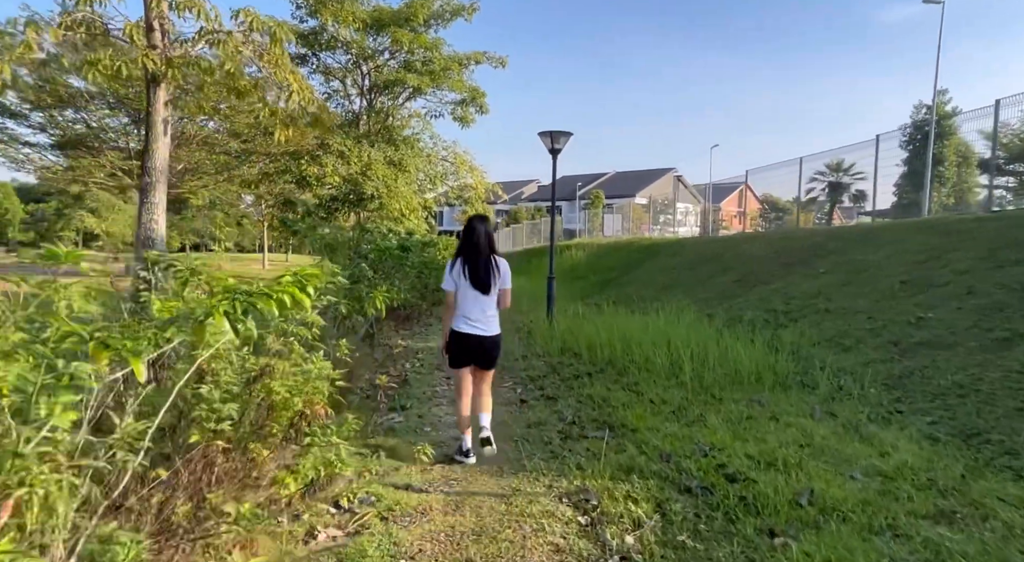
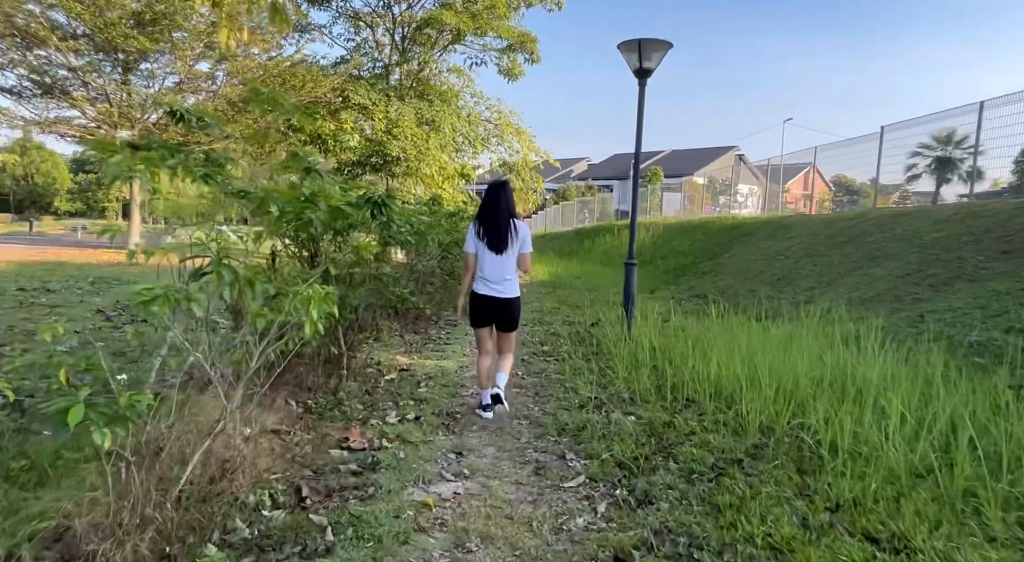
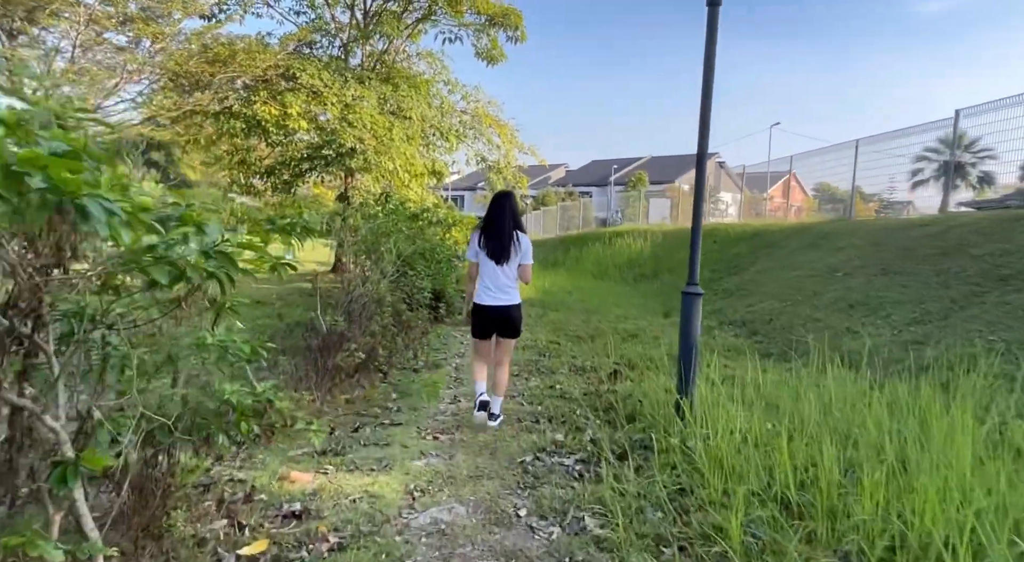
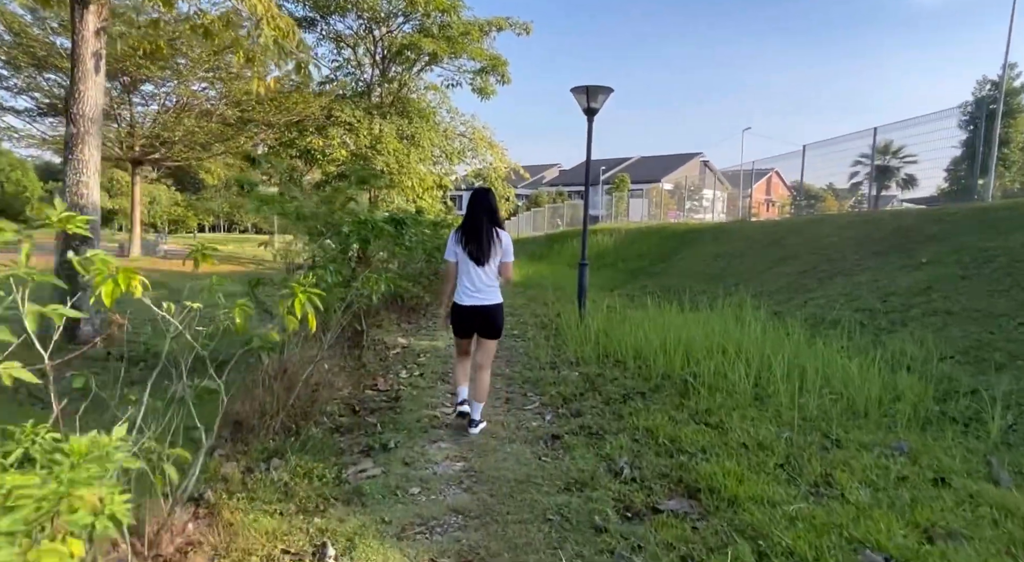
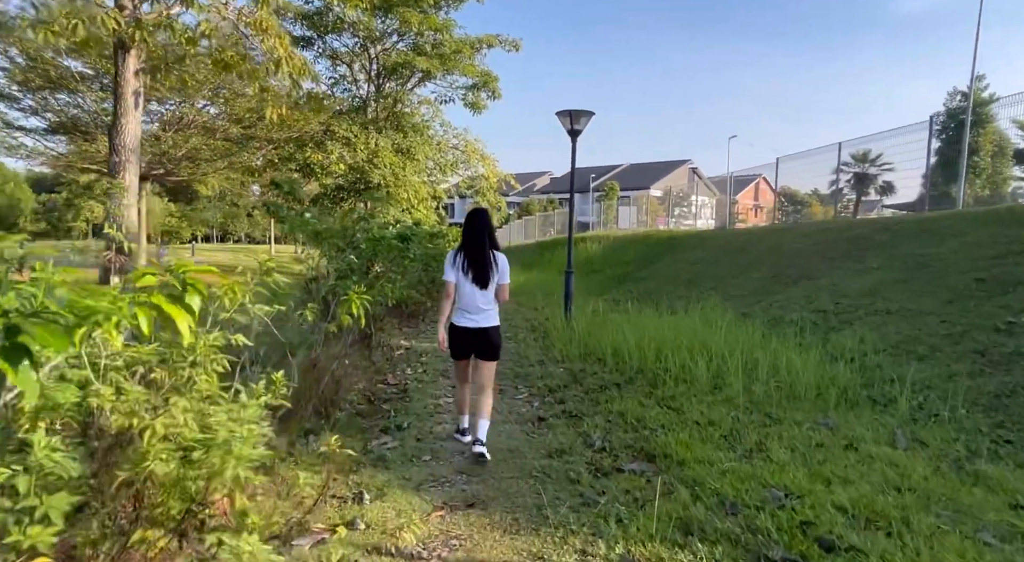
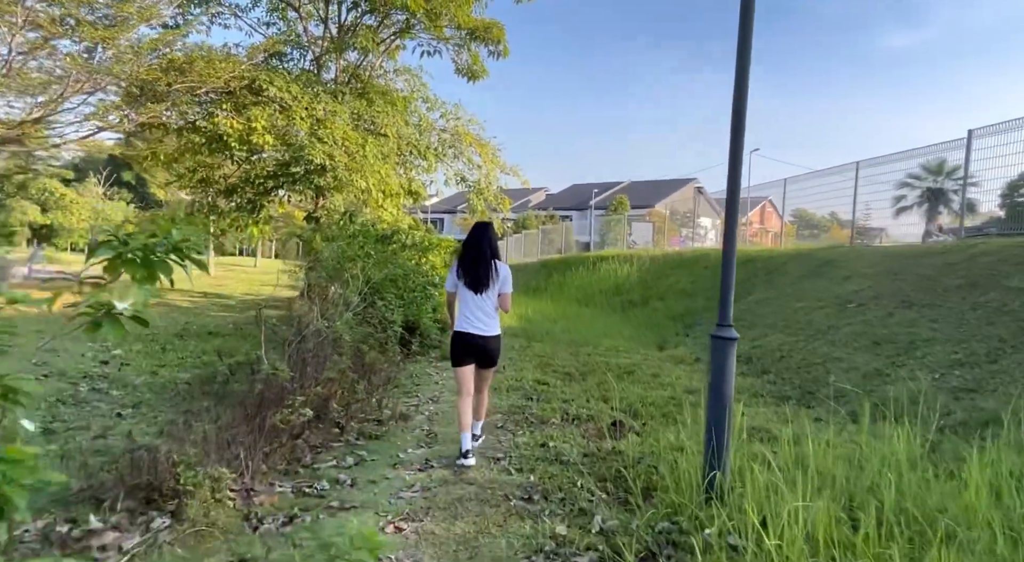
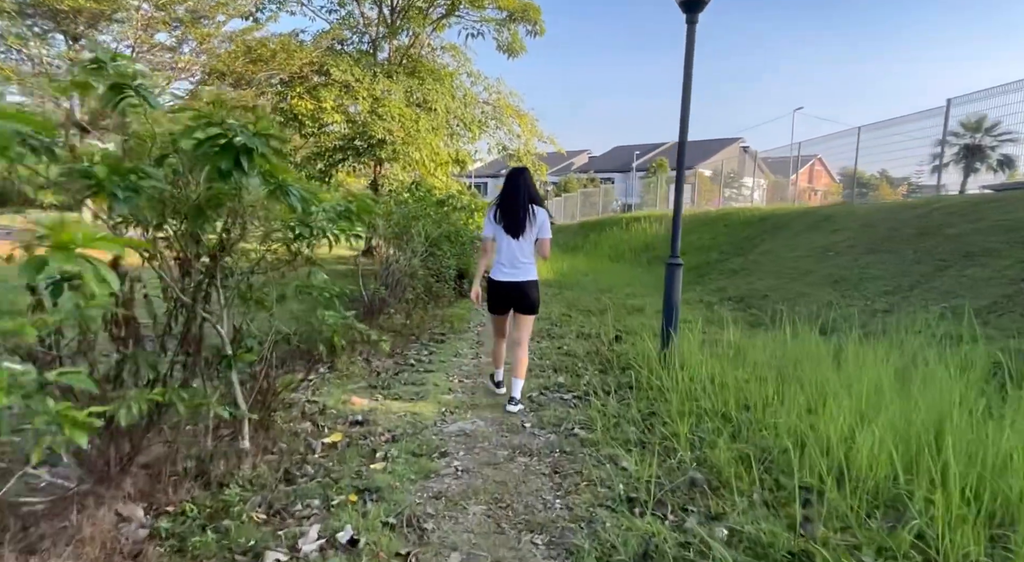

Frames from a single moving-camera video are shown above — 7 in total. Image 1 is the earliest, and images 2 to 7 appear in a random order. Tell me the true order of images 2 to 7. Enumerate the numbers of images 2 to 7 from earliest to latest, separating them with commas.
5, 4, 2, 7, 3, 6
